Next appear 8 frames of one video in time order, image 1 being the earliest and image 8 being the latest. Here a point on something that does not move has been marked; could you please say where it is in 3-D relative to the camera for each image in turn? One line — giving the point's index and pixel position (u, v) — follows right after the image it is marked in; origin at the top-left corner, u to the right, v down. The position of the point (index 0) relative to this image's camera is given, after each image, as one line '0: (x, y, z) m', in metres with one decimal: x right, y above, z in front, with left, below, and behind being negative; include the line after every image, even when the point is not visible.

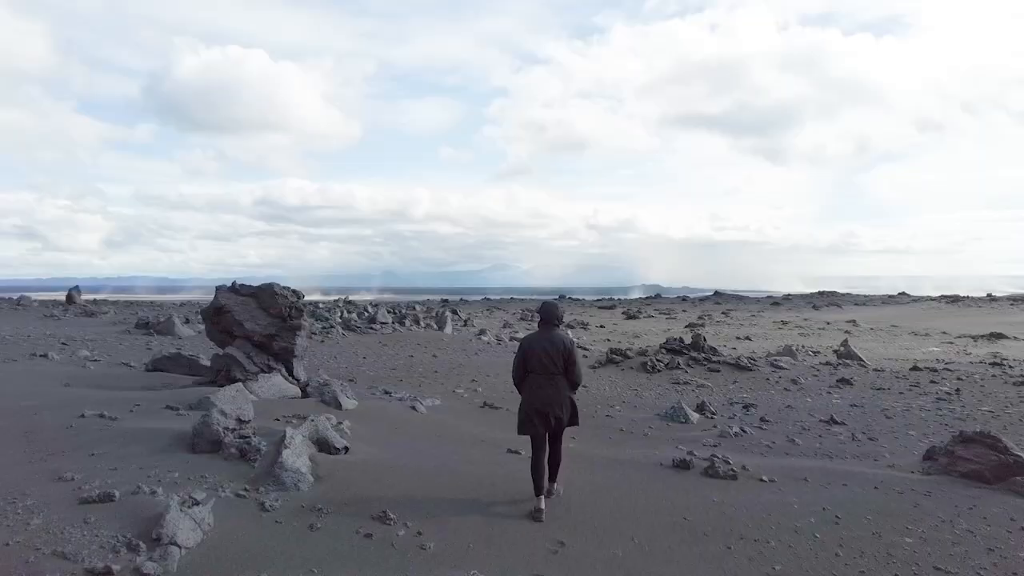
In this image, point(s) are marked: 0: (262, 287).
0: (-3.5, 0.0, +9.5) m
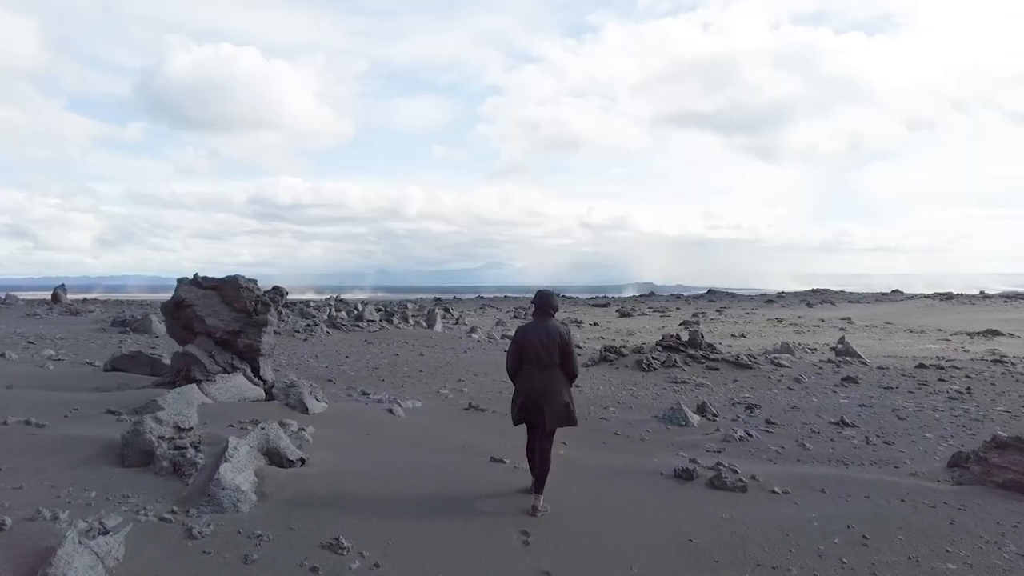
0: (-3.7, +0.1, +8.7) m
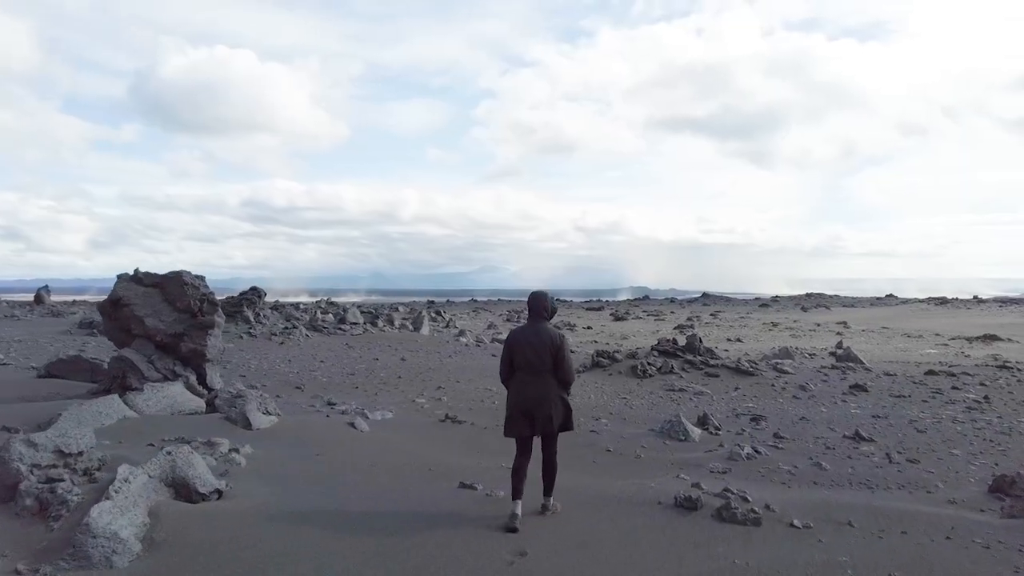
0: (-3.9, +0.1, +7.8) m
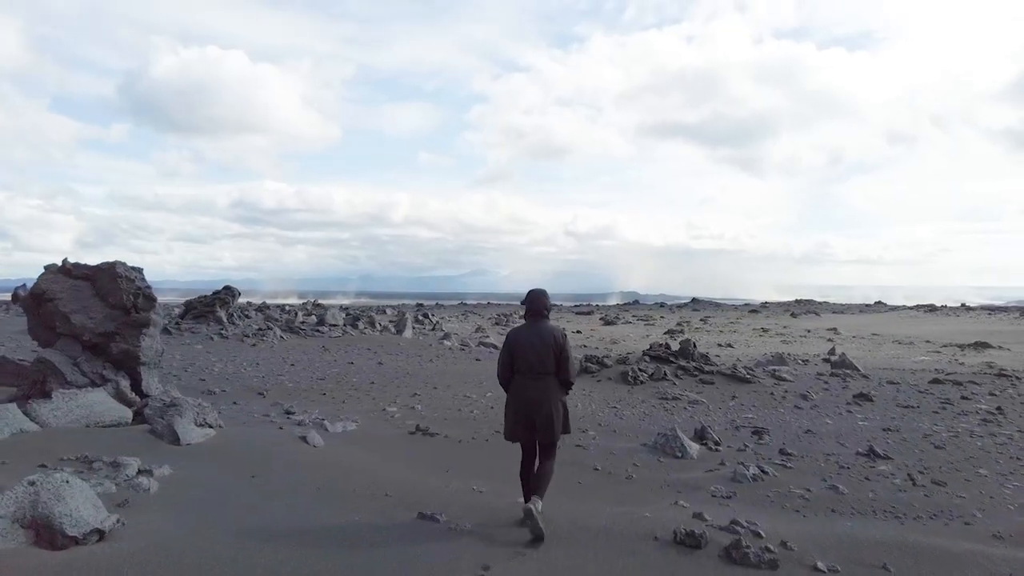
0: (-4.2, +0.2, +6.9) m
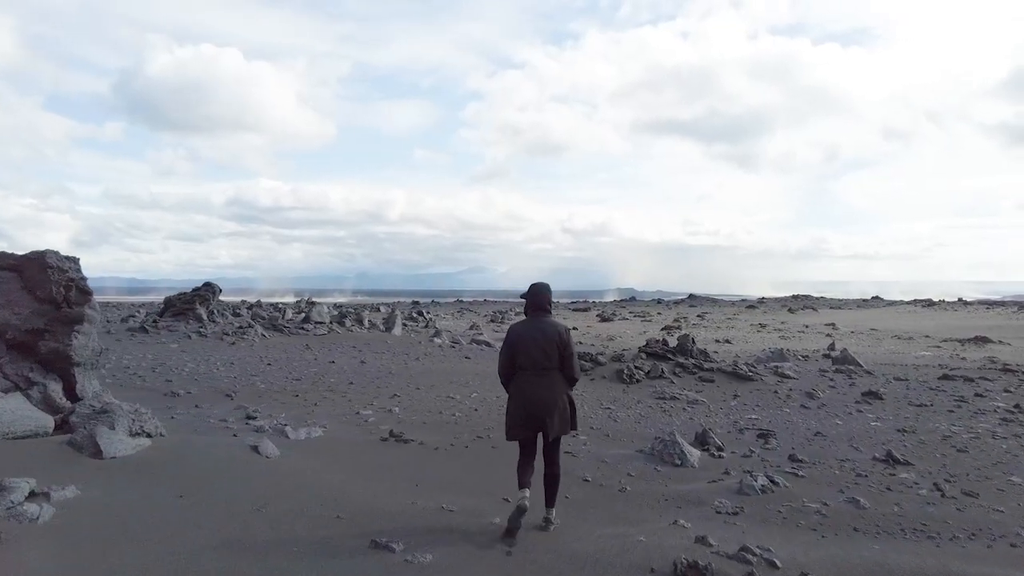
0: (-4.3, +0.3, +6.1) m
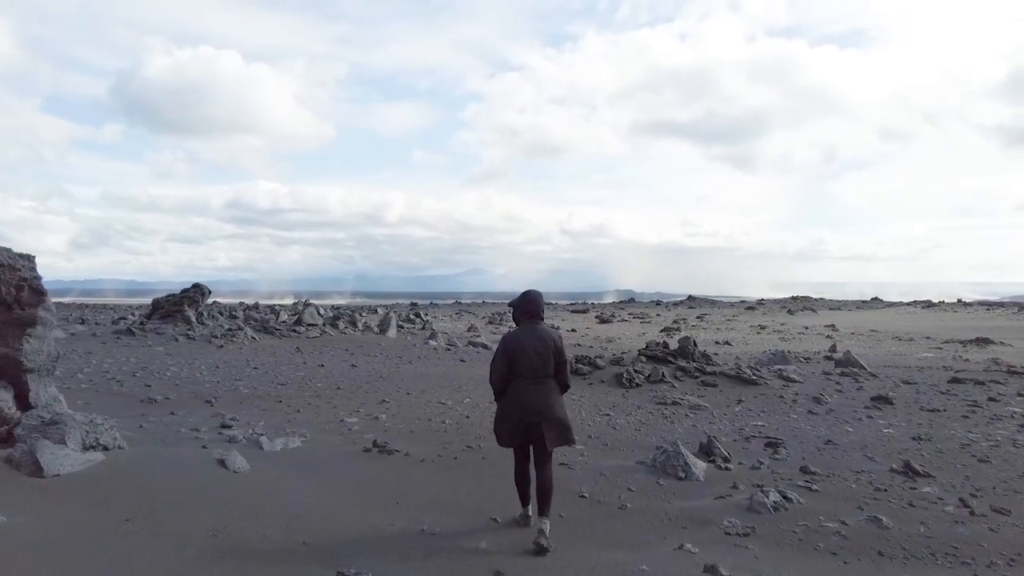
0: (-4.4, +0.3, +5.6) m
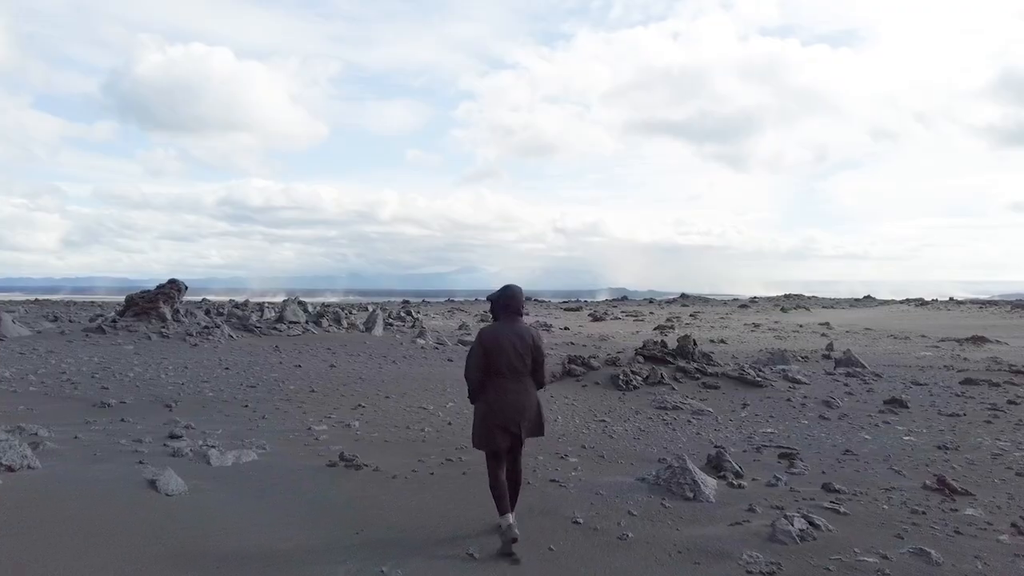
0: (-4.5, +0.3, +4.8) m
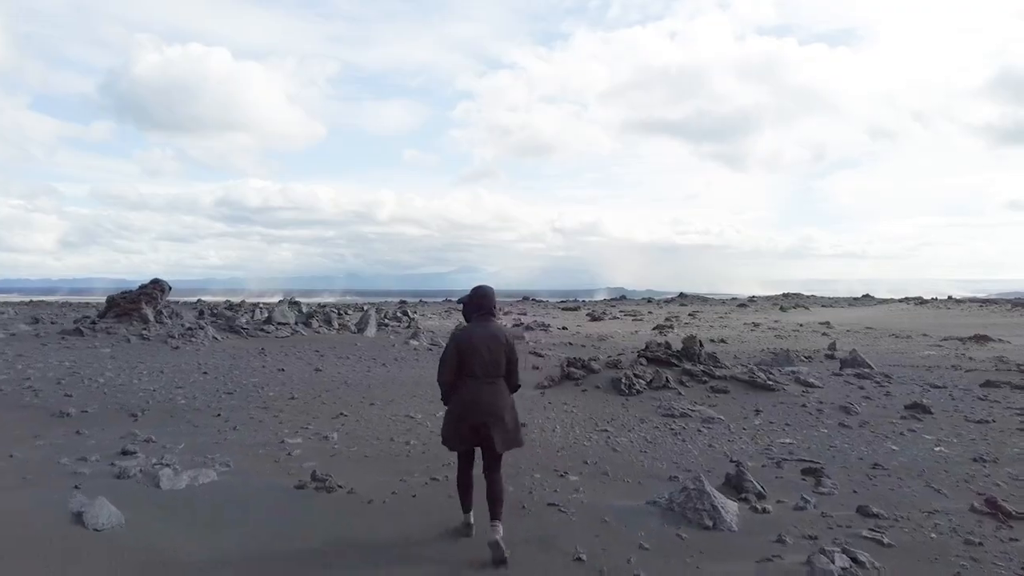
0: (-4.6, +0.3, +4.1) m
